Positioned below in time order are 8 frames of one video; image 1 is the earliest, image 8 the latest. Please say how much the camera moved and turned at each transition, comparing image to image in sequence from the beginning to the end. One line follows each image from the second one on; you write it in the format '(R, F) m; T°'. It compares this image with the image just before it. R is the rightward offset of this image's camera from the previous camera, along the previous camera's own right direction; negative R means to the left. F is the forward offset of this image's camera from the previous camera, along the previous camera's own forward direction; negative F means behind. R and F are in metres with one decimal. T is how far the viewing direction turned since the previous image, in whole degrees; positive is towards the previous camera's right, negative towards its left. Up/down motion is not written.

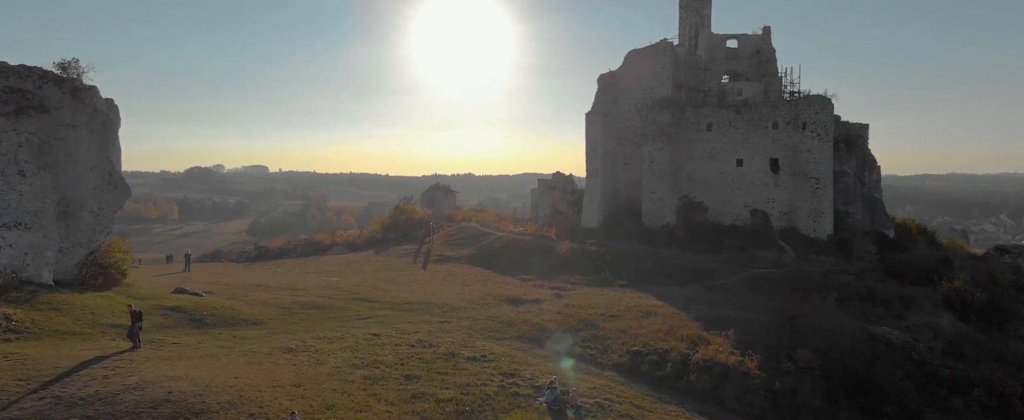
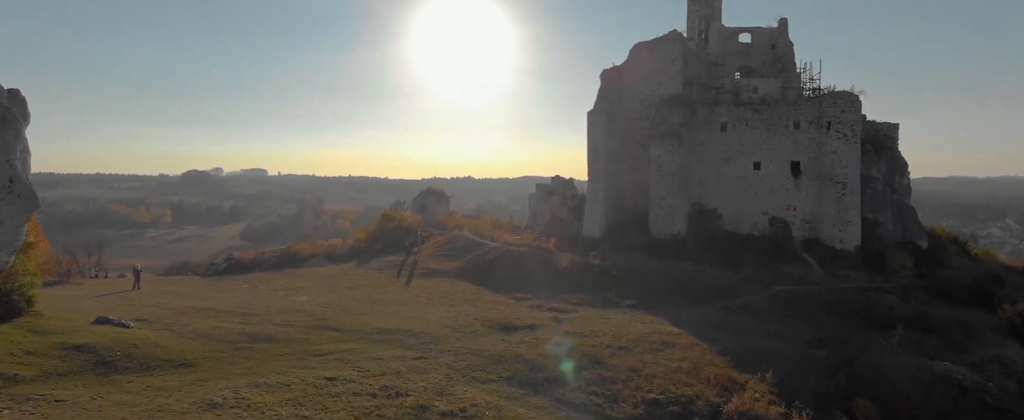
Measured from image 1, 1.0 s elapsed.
(+0.2, +1.9) m; 0°
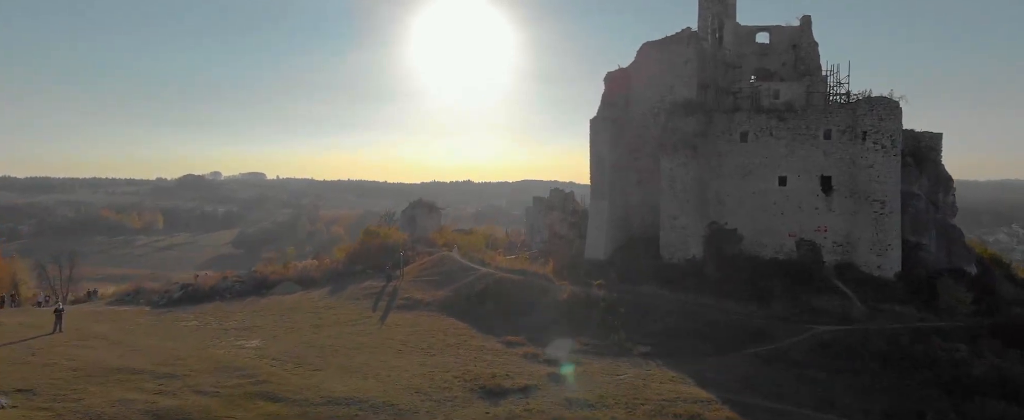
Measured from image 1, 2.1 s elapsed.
(+0.2, +2.3) m; 0°
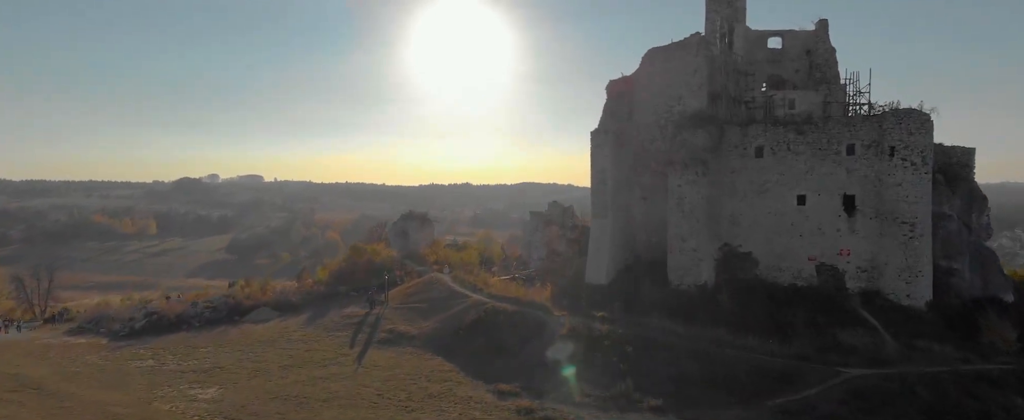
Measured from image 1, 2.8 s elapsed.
(+0.1, +1.5) m; 0°
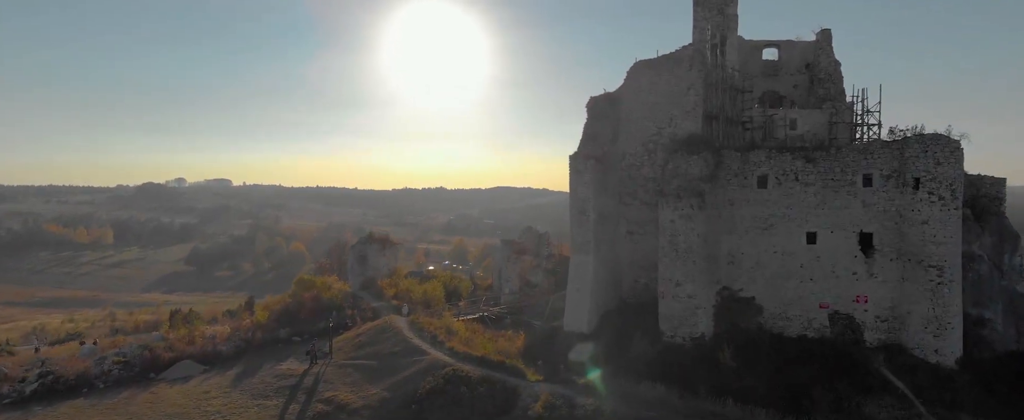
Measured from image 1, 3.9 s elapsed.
(+0.2, +2.4) m; +2°
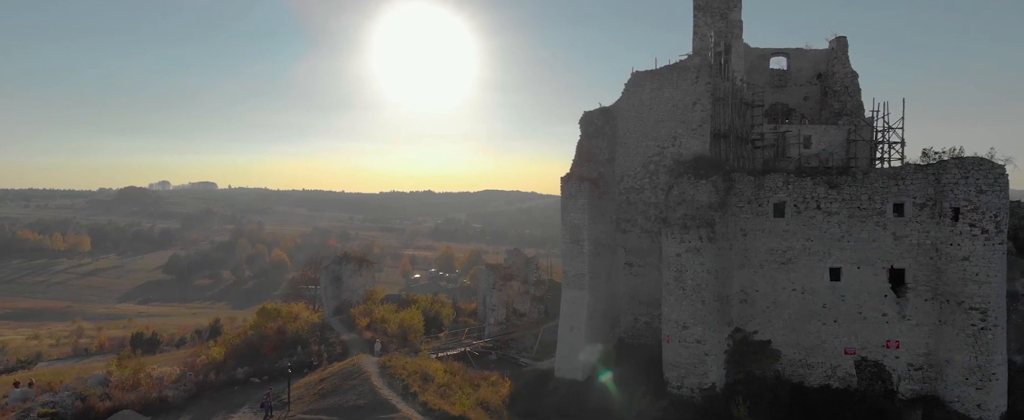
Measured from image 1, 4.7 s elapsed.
(+0.1, +1.7) m; +1°
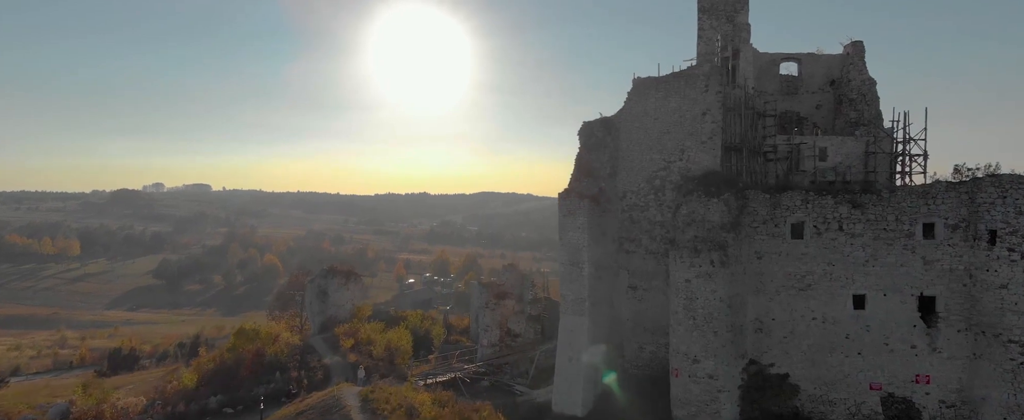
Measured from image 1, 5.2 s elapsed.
(+0.1, +1.1) m; 0°
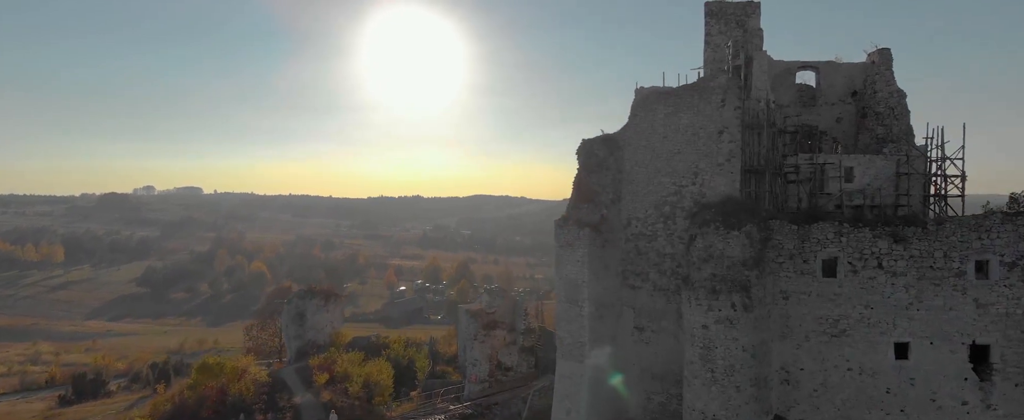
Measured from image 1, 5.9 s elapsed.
(+0.1, +1.5) m; +1°
